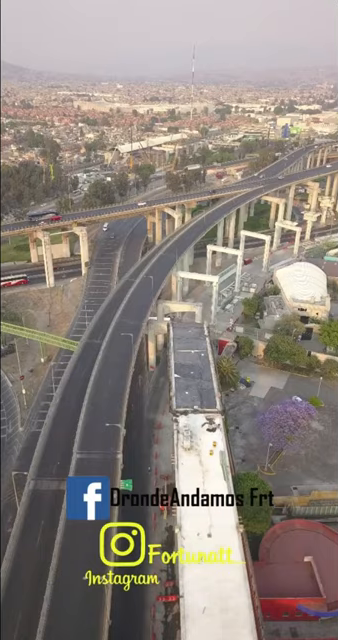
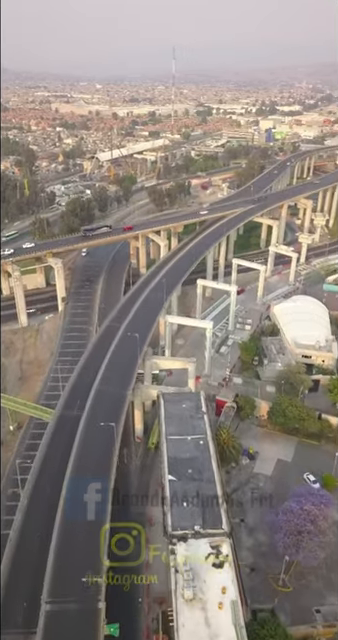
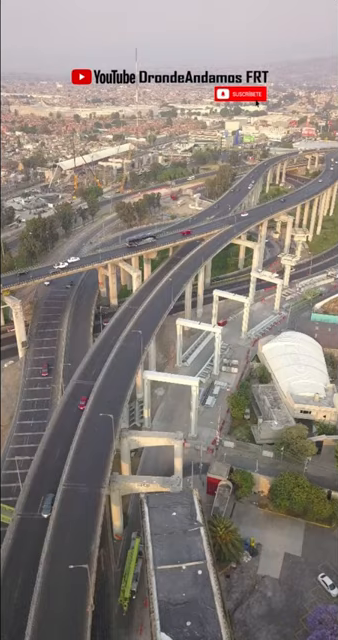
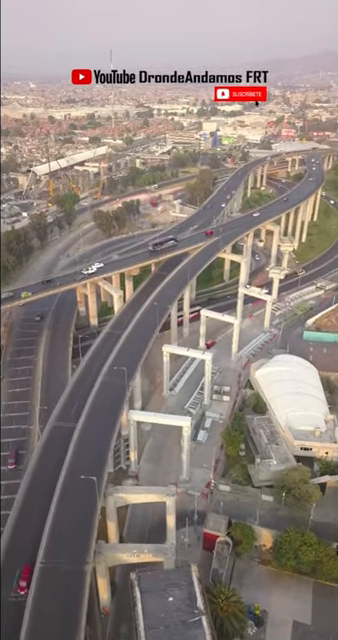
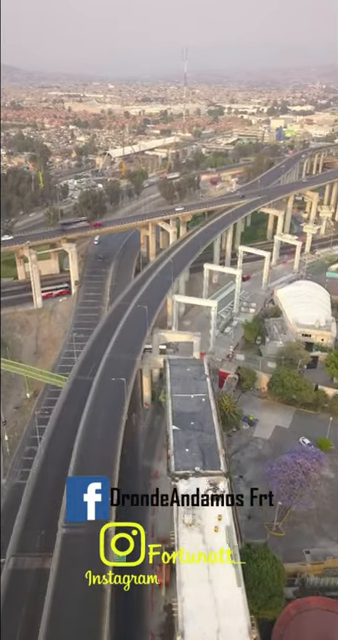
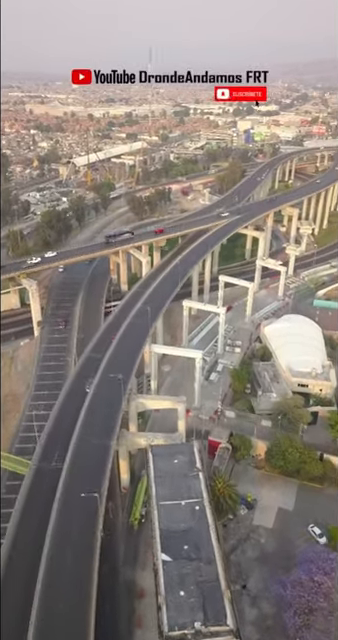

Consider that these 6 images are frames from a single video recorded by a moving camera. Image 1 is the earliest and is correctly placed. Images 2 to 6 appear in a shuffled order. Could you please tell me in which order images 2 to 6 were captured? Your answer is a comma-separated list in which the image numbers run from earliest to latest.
5, 2, 6, 3, 4
